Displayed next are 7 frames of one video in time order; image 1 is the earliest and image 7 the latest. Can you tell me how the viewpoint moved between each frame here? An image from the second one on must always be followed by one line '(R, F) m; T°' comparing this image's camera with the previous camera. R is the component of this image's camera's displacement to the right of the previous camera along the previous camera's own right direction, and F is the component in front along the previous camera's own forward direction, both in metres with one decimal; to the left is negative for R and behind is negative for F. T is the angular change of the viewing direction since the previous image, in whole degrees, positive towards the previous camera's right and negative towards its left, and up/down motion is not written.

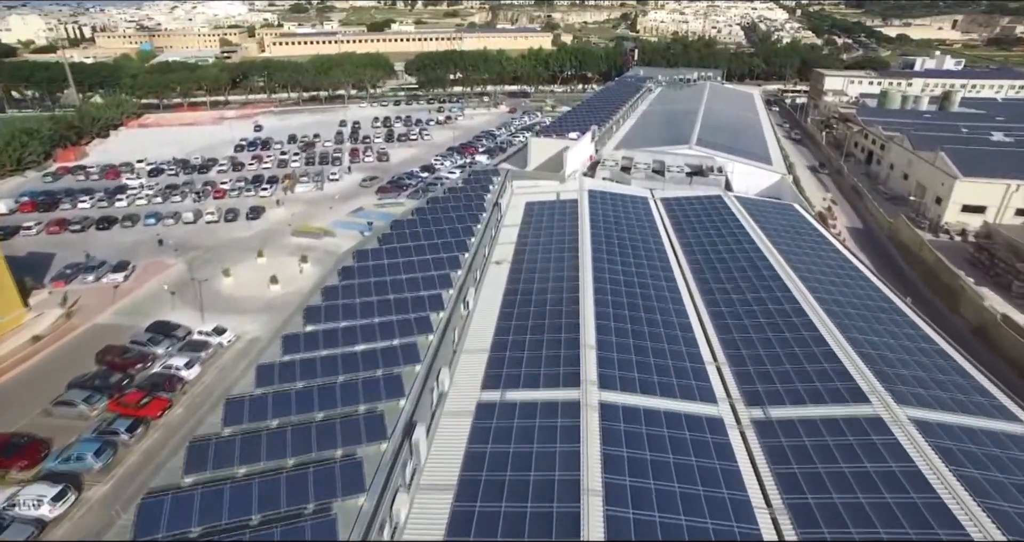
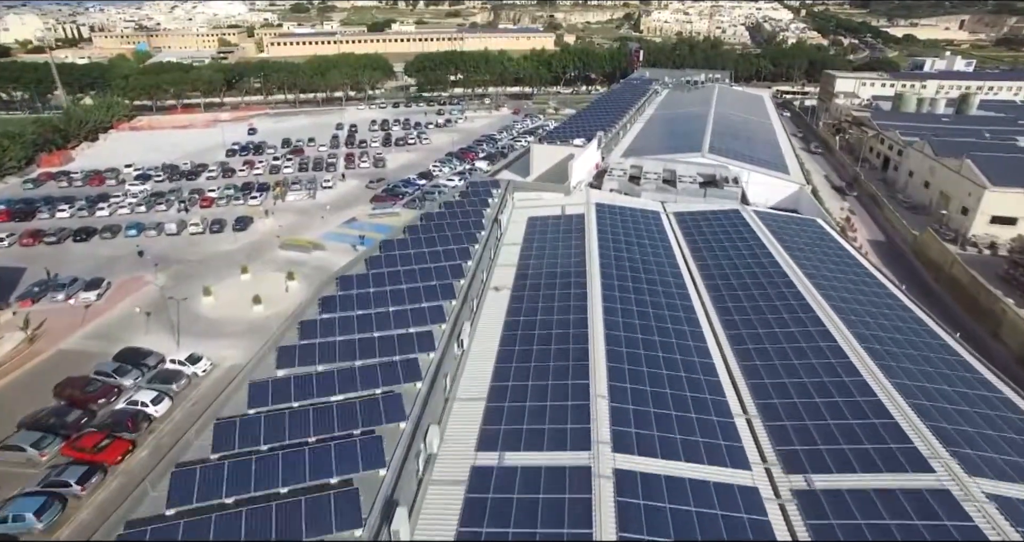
(0.0, +2.1) m; 0°
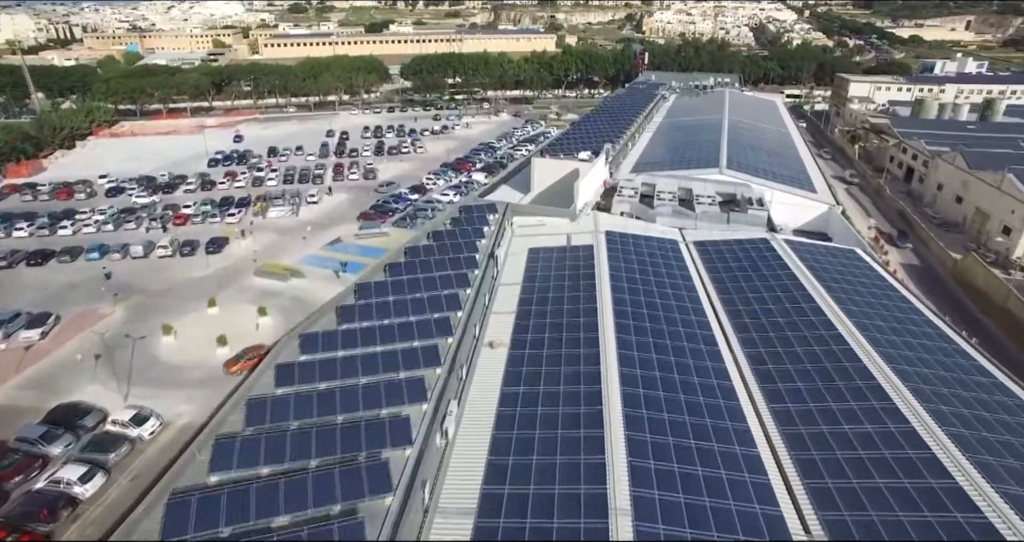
(+0.1, +3.2) m; 0°
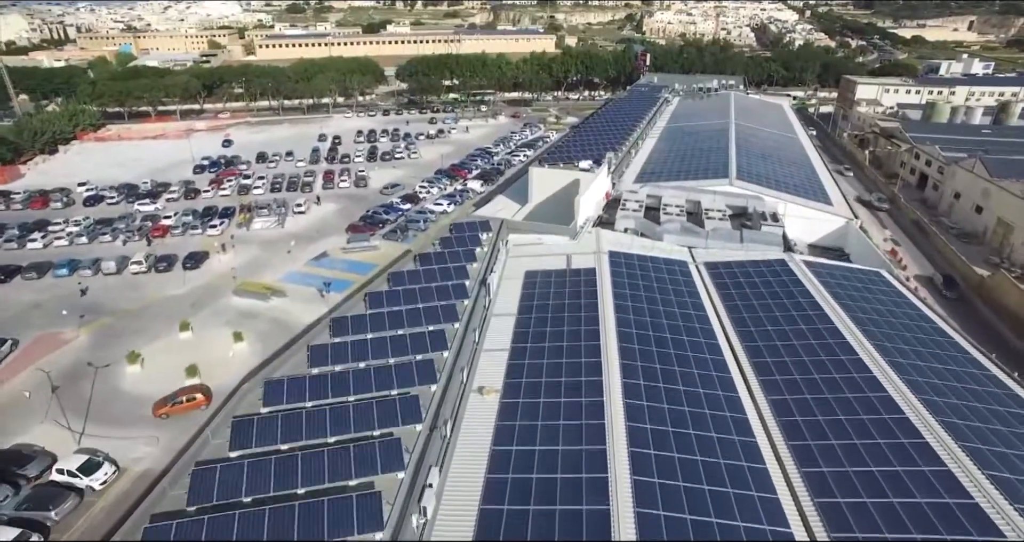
(+0.2, +1.9) m; 0°
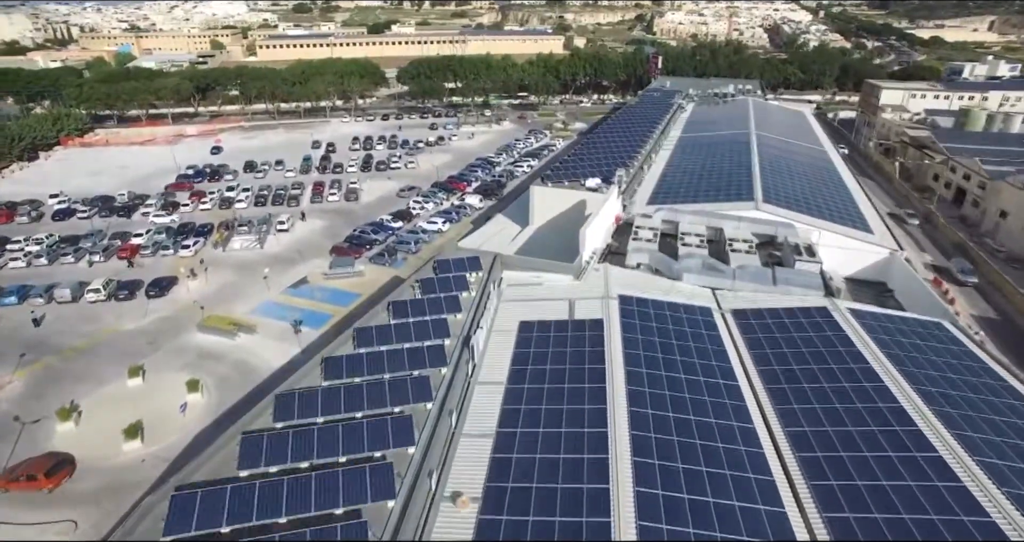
(+0.5, +3.2) m; -1°
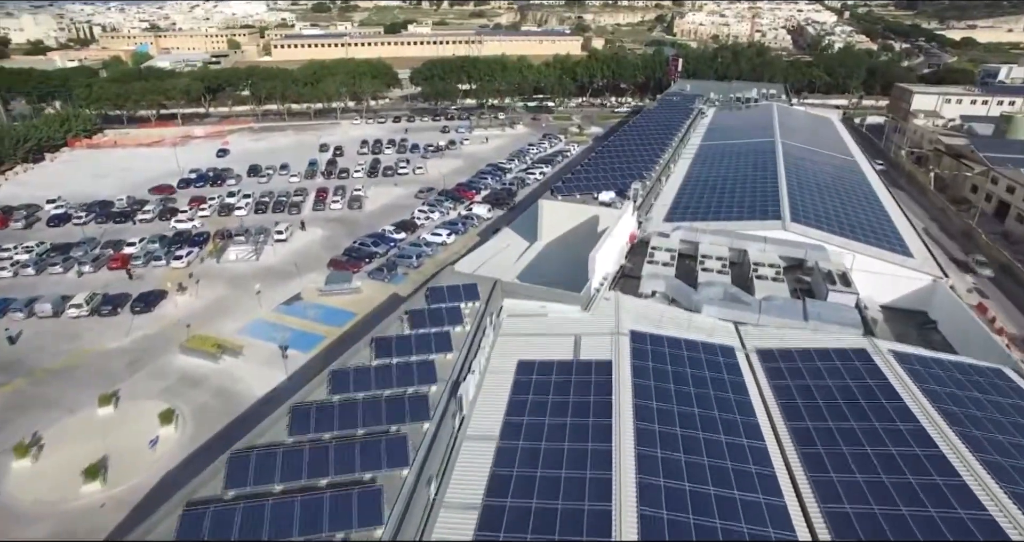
(+0.5, +1.9) m; -2°
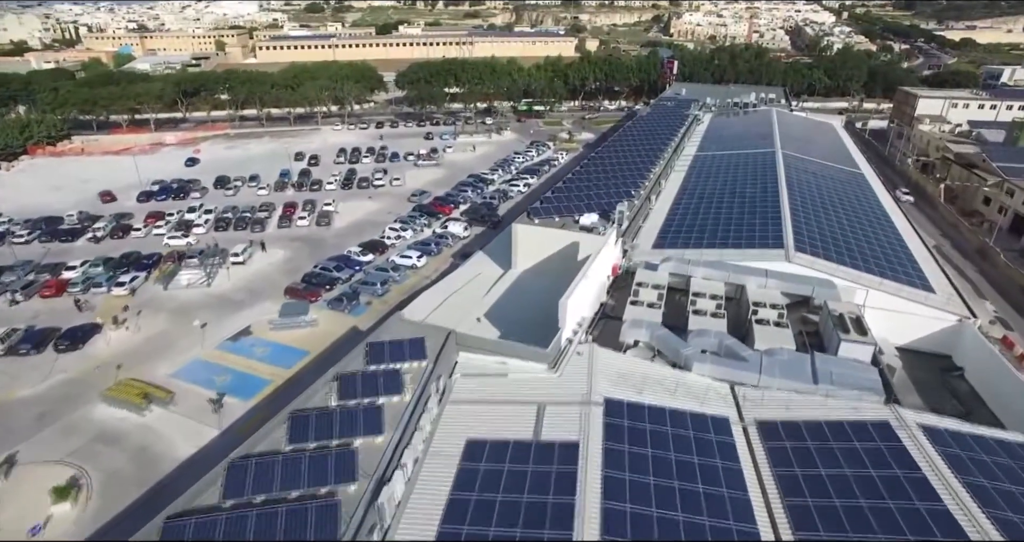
(+1.1, +2.8) m; 0°
